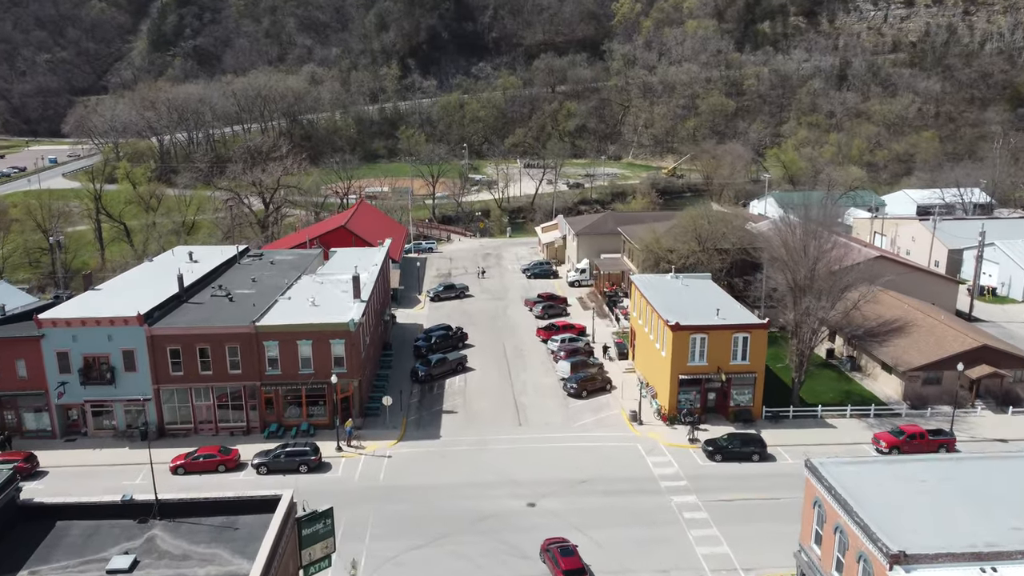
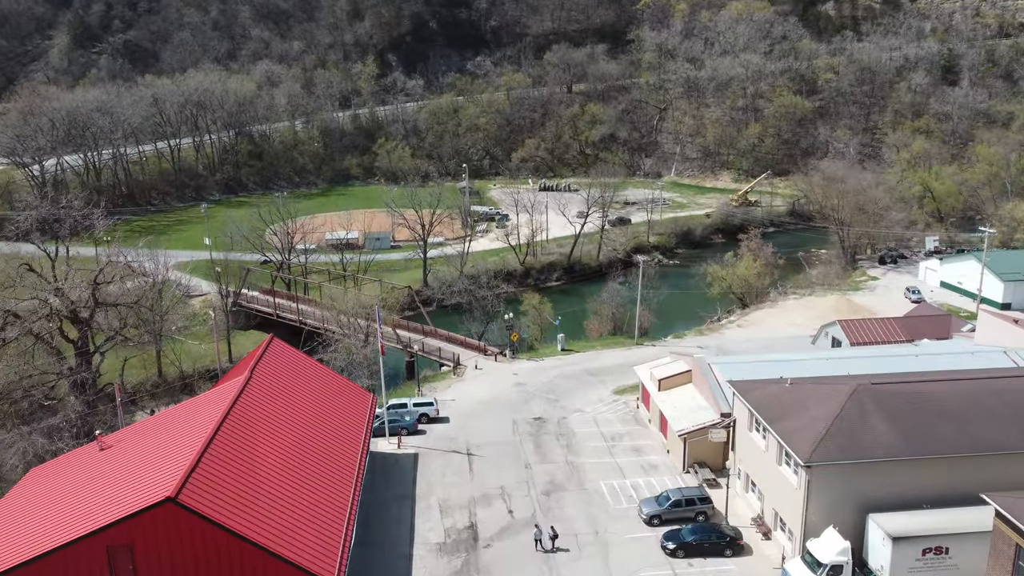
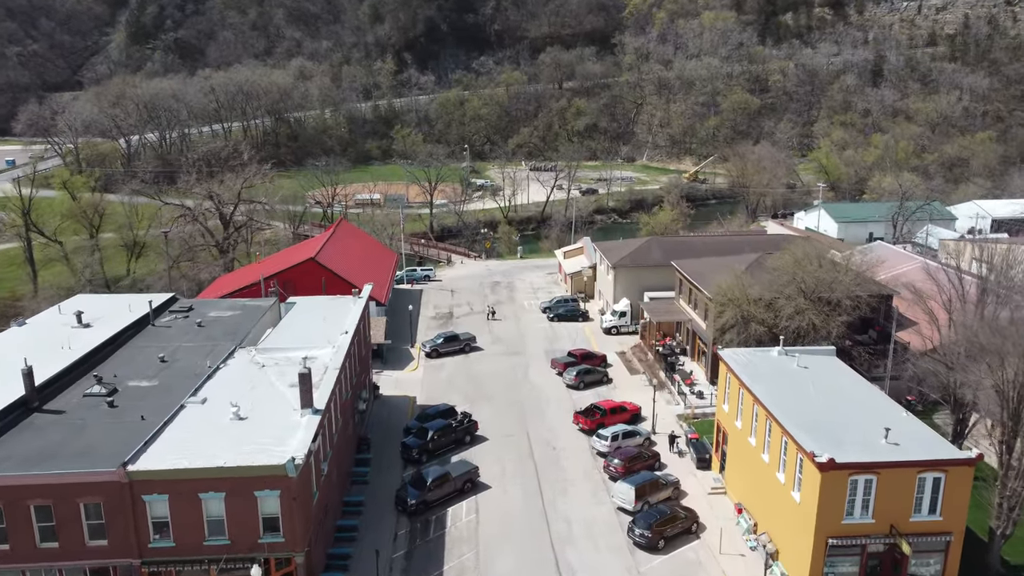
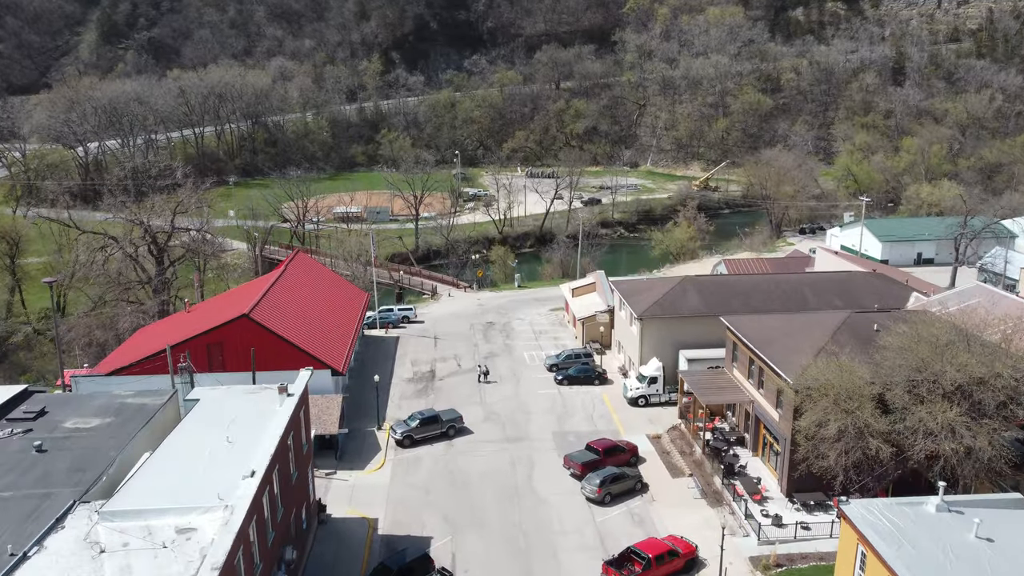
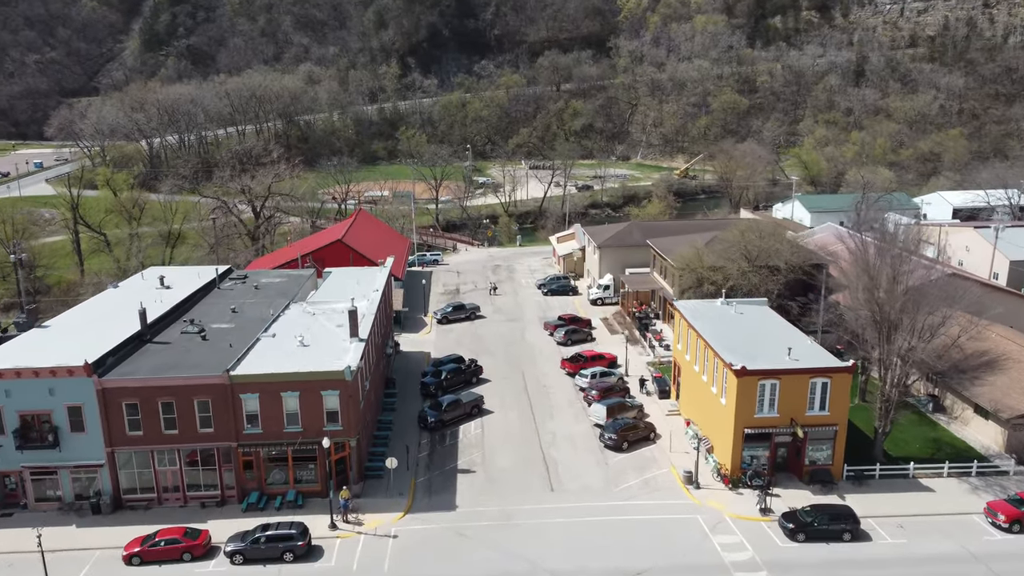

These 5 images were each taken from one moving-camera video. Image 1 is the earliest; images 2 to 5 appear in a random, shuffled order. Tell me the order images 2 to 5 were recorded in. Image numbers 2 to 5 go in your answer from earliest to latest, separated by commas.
5, 3, 4, 2
